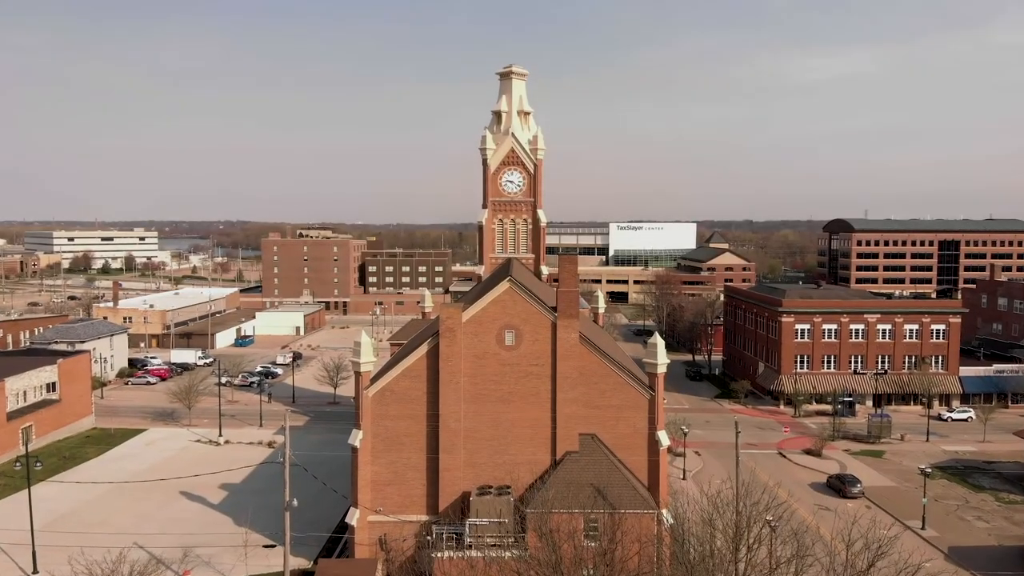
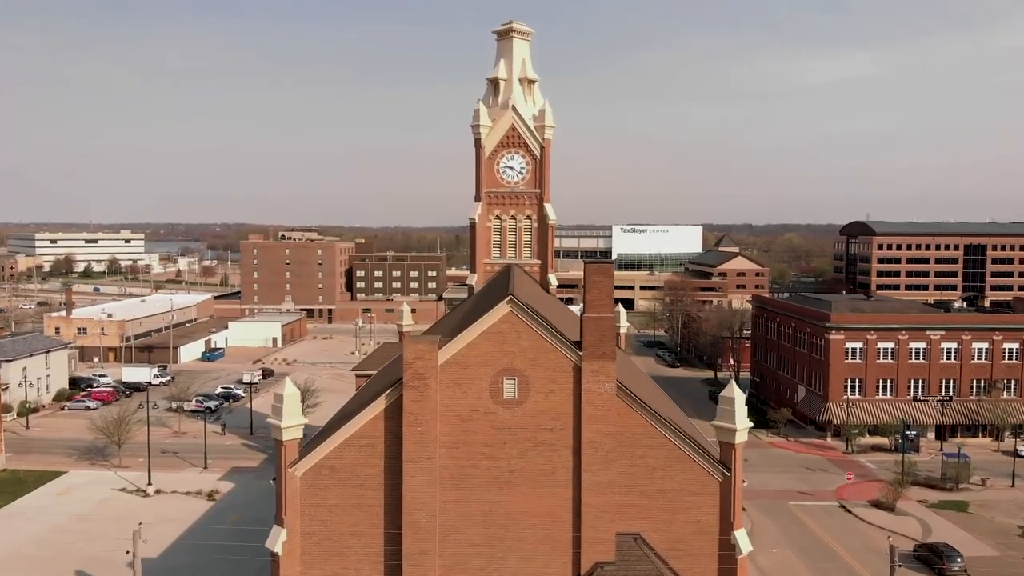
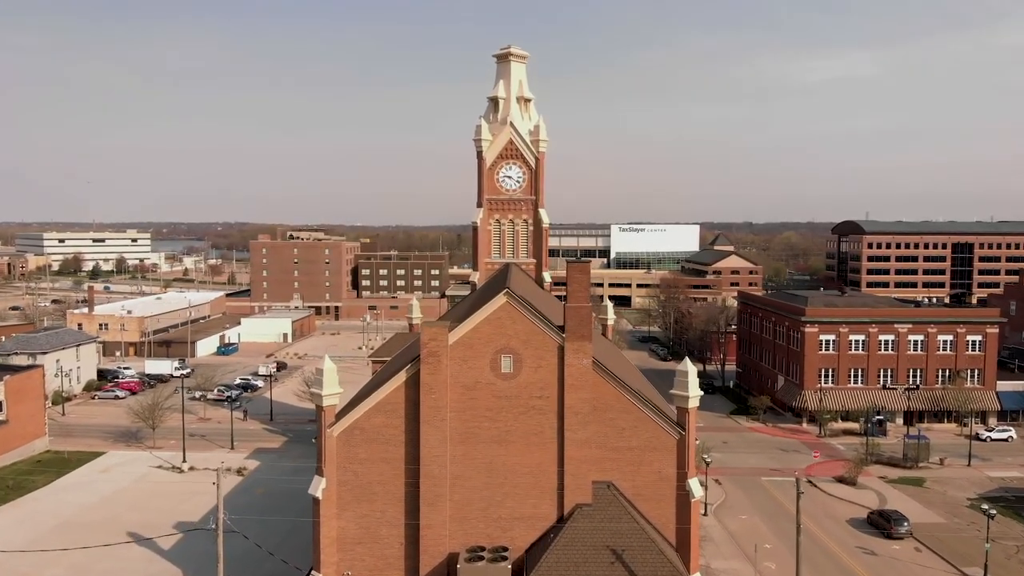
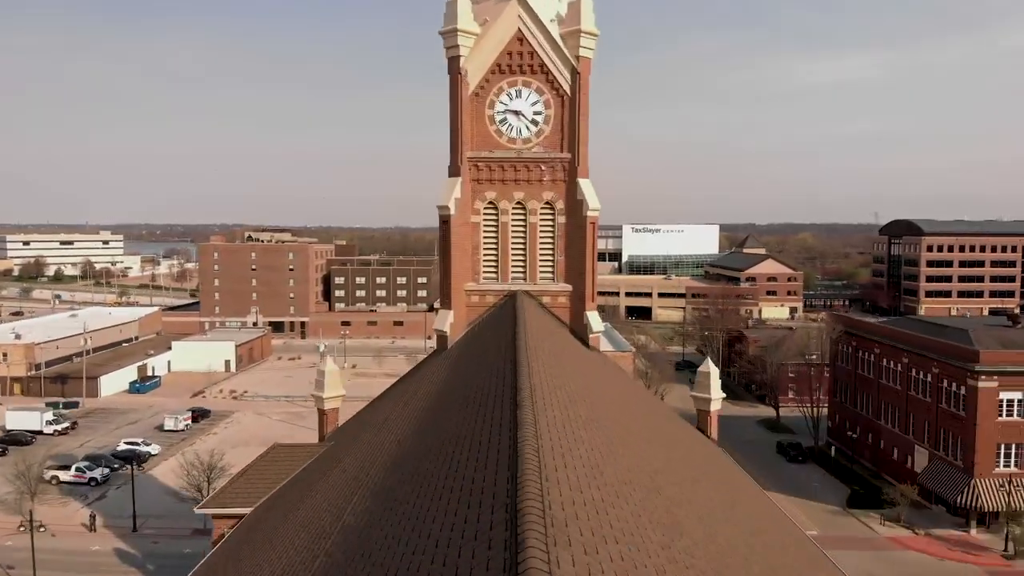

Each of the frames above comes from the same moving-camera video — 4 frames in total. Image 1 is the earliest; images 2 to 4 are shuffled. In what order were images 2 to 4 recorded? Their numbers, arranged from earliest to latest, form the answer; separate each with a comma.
3, 2, 4
